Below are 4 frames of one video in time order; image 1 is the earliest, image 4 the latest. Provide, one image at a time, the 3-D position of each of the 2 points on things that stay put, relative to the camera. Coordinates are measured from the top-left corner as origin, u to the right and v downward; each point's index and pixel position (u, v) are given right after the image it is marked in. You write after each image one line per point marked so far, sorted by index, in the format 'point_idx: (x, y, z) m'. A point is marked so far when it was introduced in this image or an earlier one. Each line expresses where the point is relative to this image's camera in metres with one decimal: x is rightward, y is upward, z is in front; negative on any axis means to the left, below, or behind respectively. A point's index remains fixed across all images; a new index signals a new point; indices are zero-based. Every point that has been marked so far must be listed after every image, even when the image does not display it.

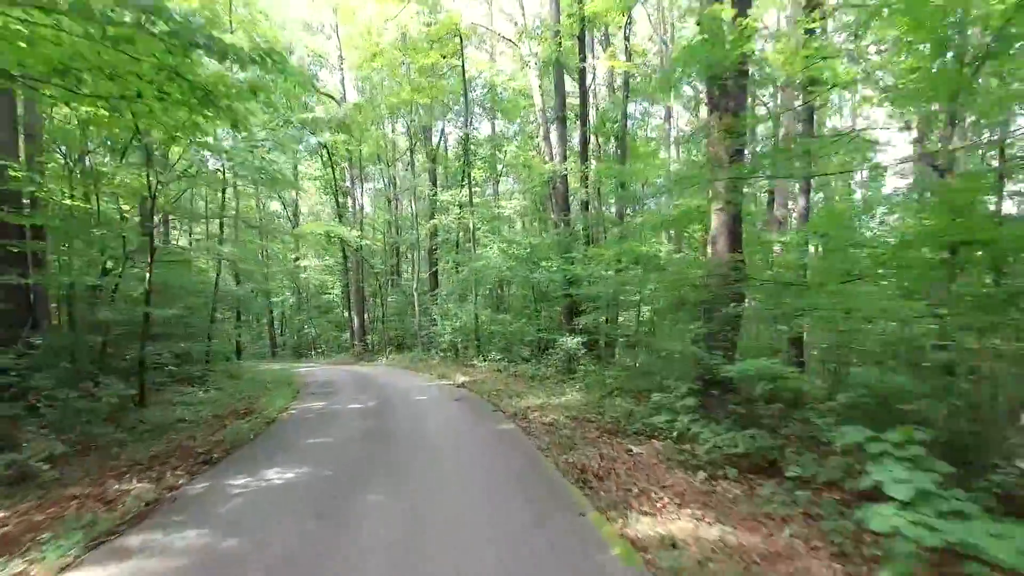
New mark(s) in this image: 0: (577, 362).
0: (+1.3, -1.4, +12.8) m
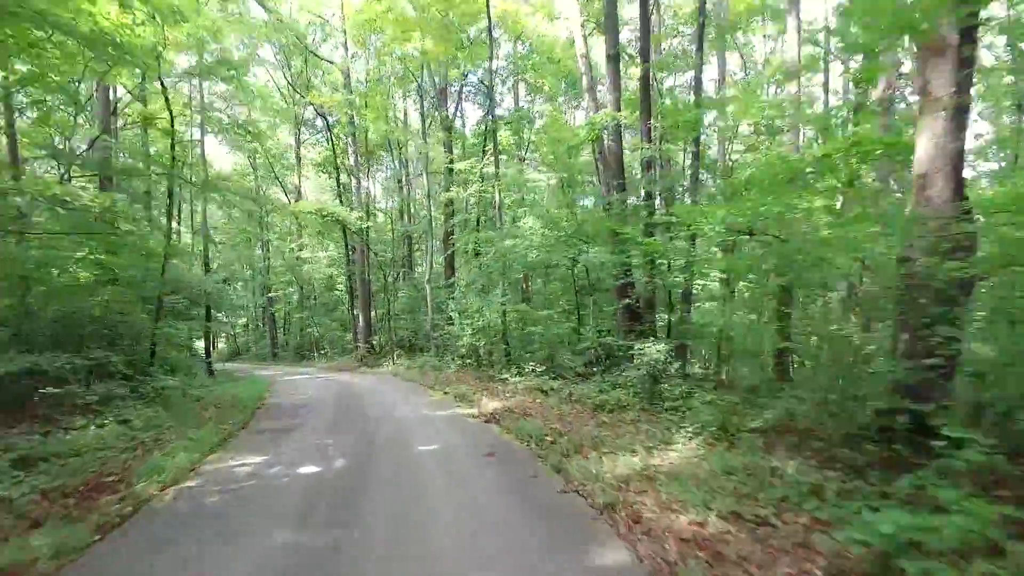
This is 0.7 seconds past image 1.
0: (+2.0, -1.2, +8.8) m
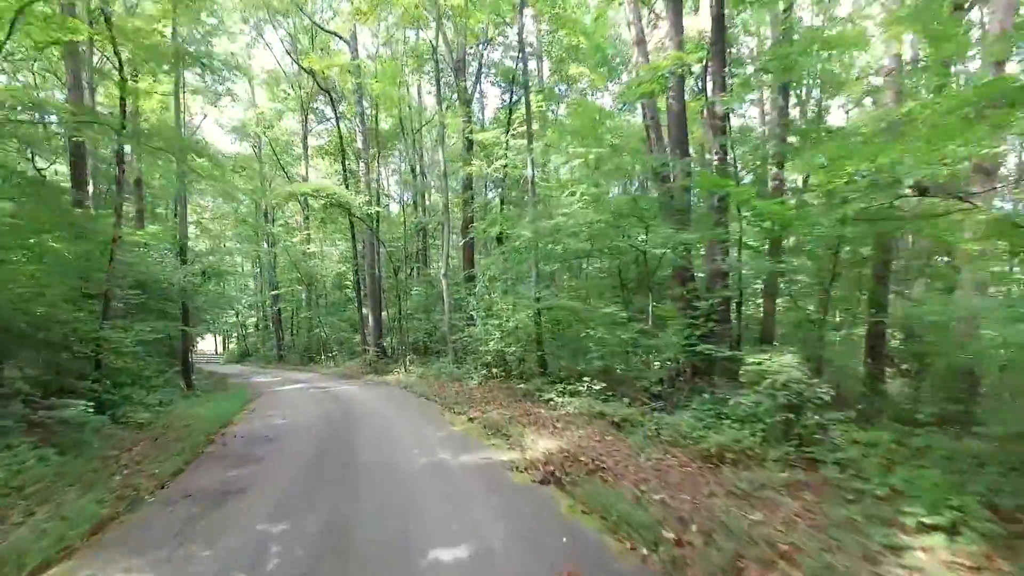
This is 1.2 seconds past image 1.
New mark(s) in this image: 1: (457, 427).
0: (+2.5, -1.1, +6.1) m
1: (-0.6, -1.5, +7.3) m
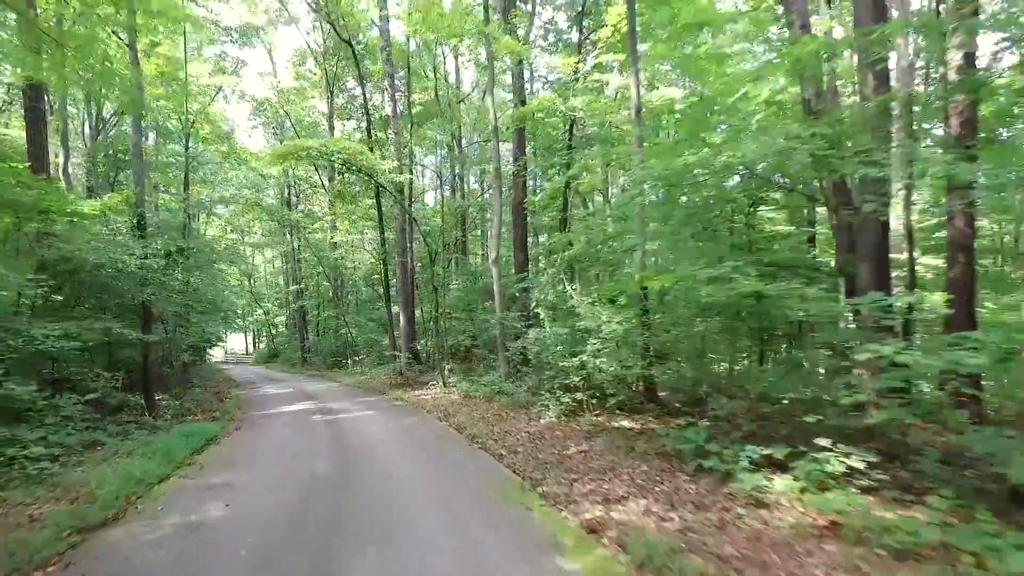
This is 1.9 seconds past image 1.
0: (+3.3, -0.9, +2.0) m
1: (+0.3, -1.4, +3.4) m
